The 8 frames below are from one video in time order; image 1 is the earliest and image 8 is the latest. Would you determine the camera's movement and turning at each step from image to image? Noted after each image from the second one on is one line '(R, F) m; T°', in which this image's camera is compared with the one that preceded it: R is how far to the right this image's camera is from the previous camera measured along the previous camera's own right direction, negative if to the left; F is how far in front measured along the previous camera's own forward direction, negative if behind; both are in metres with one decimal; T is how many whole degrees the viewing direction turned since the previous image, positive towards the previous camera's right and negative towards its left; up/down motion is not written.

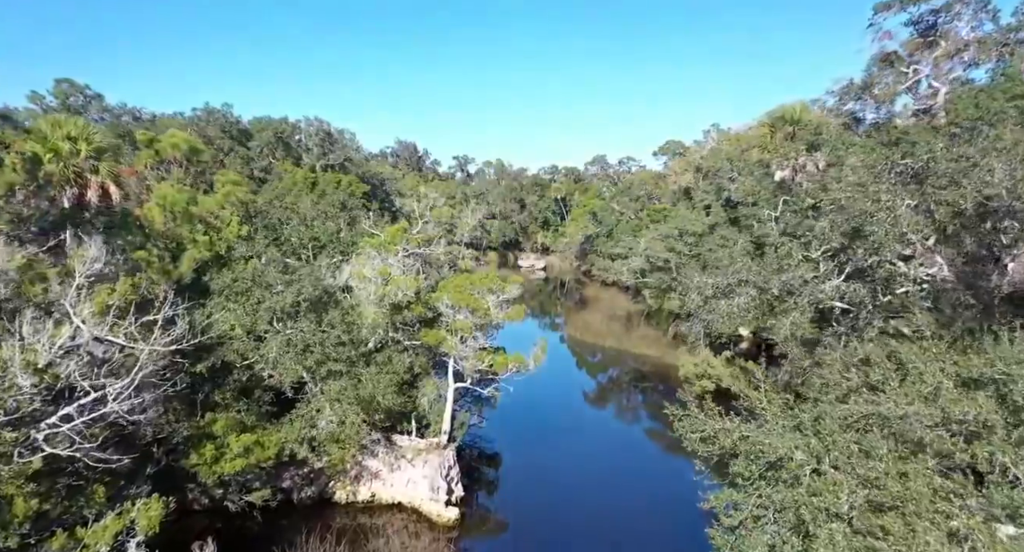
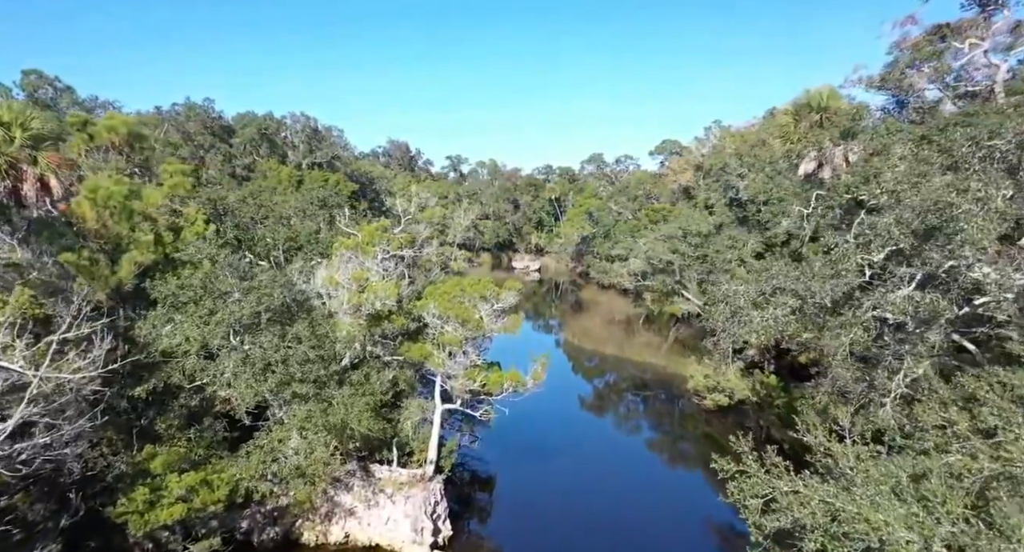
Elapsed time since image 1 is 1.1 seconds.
(-0.1, +2.1) m; +1°
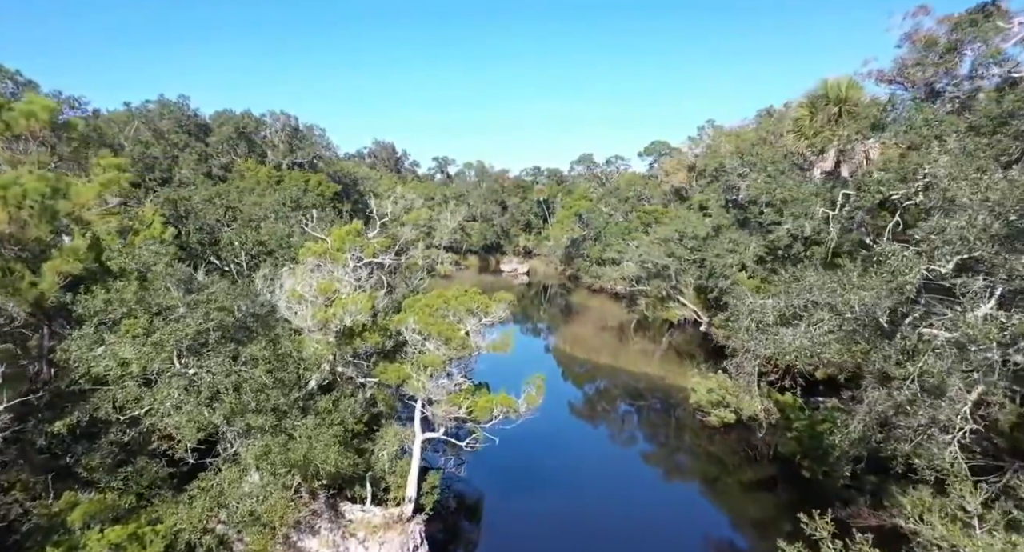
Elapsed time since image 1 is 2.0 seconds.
(-0.1, +1.7) m; +1°
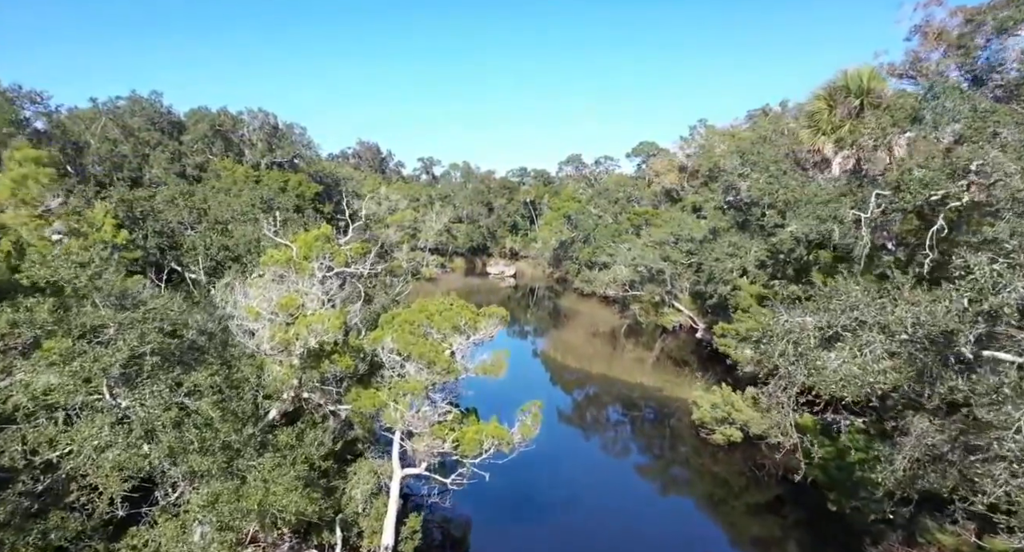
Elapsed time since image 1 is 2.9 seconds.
(-0.1, +1.6) m; +1°
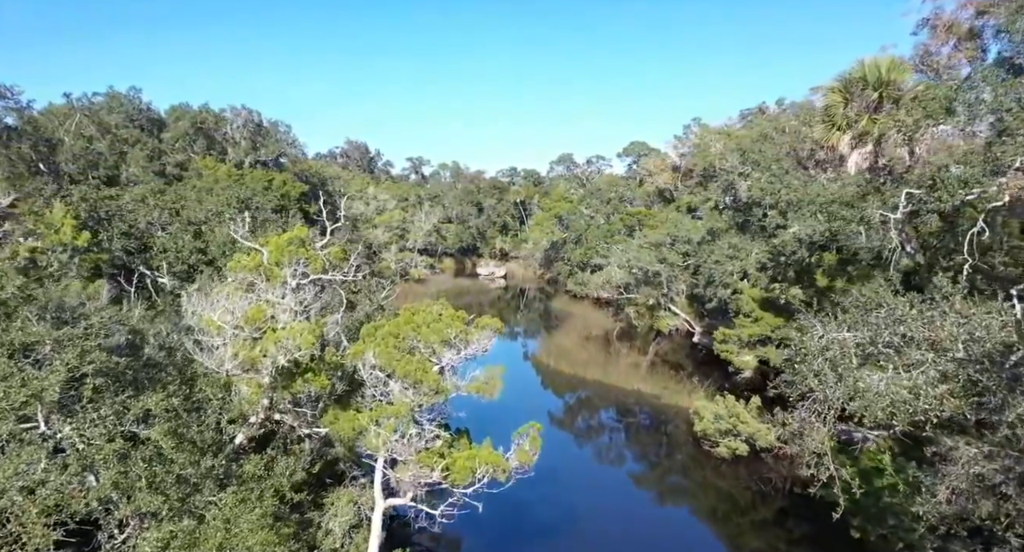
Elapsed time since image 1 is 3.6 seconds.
(-0.1, +1.1) m; +1°
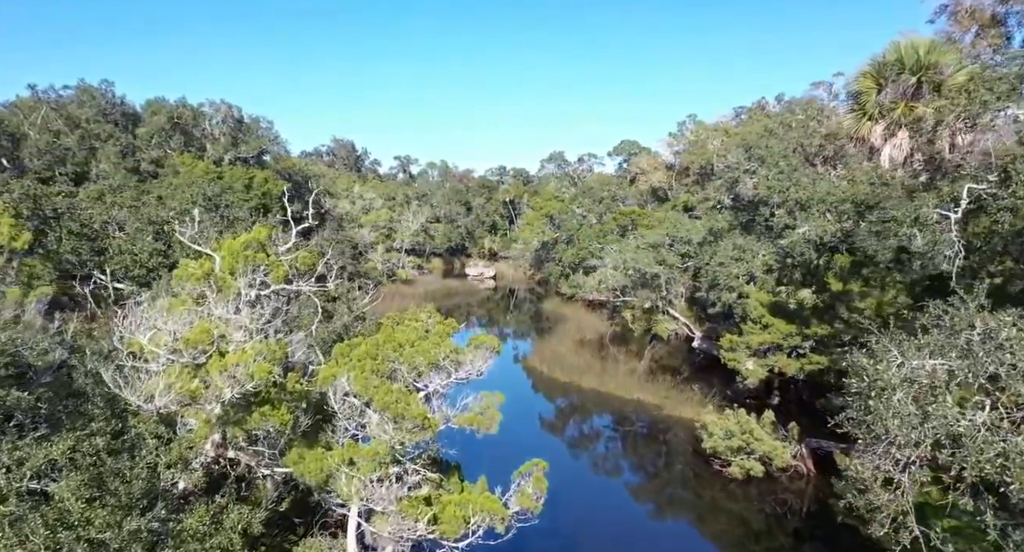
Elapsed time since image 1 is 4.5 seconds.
(-0.2, +1.6) m; +1°
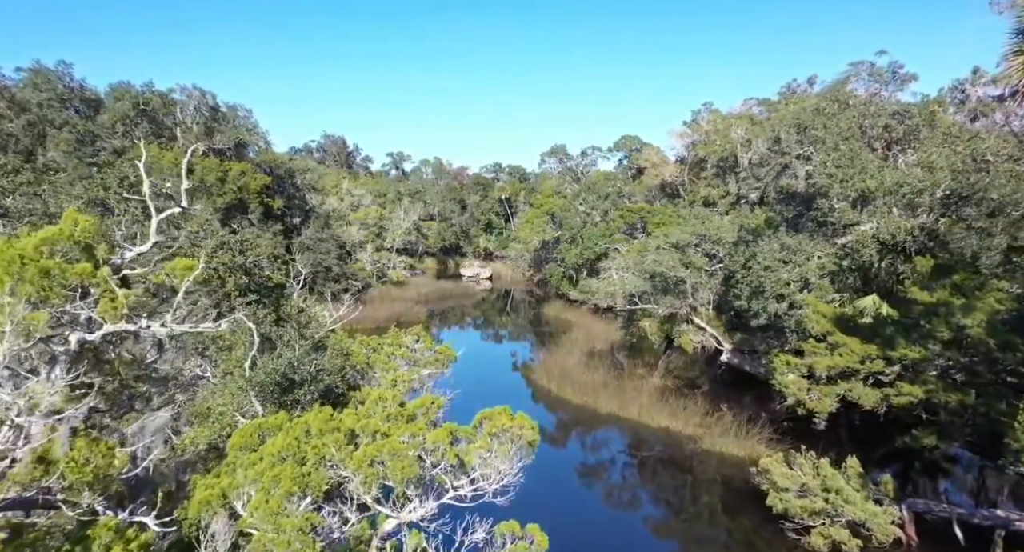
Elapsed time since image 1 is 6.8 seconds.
(-0.4, +4.1) m; +1°
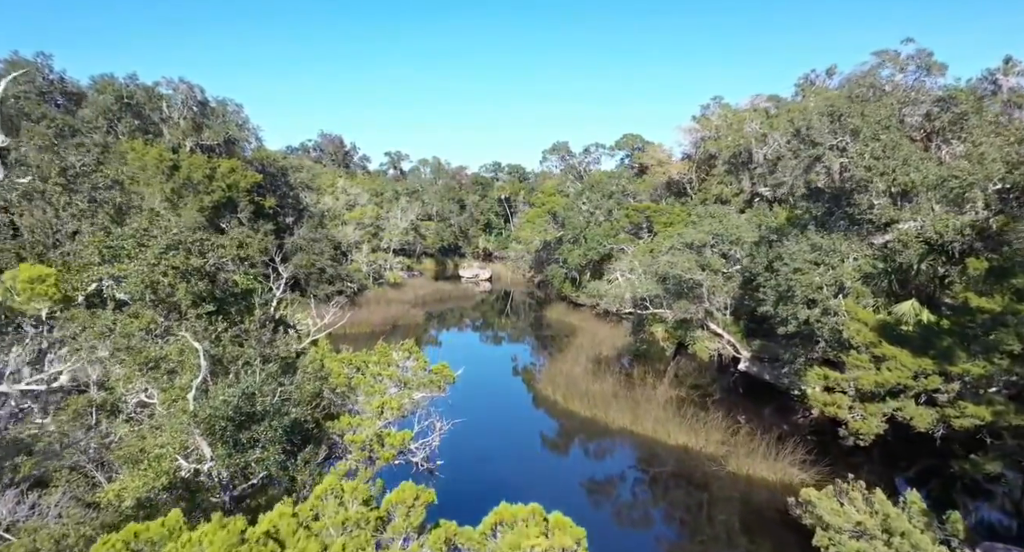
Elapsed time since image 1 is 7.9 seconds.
(-0.2, +1.9) m; 0°
